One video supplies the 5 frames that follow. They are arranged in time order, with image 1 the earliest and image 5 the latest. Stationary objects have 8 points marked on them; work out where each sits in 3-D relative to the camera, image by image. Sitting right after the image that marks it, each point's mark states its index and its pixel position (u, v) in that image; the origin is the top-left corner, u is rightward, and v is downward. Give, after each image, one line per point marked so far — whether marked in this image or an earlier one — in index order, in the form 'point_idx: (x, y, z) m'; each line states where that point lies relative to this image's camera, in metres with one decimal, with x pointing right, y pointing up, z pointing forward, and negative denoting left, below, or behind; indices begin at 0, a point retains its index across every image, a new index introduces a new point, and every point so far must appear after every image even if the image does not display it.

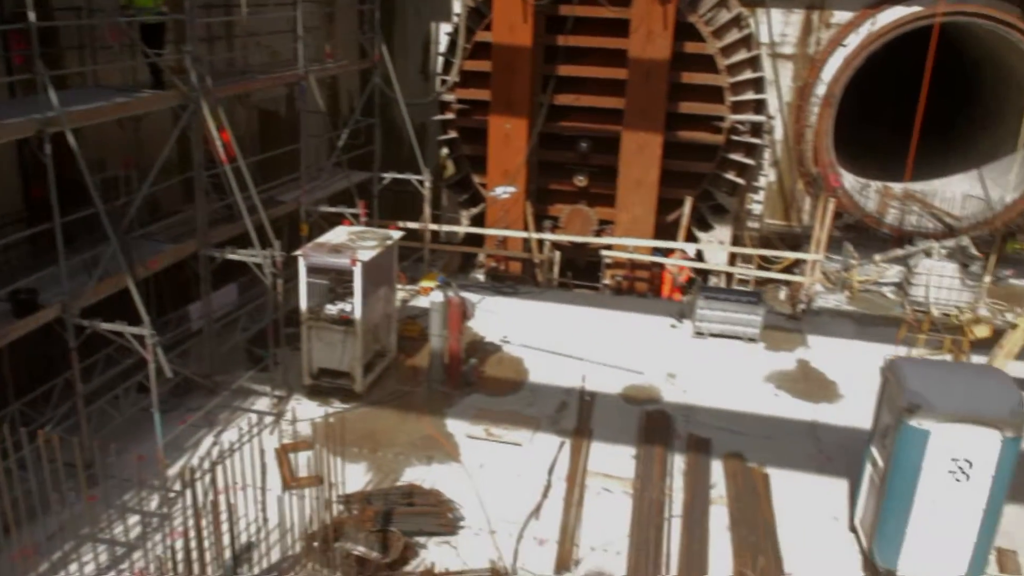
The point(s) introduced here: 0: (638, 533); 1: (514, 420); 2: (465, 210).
0: (+0.9, -1.7, +6.7) m
1: (0.0, -1.1, +8.1) m
2: (-0.6, +1.0, +12.7) m
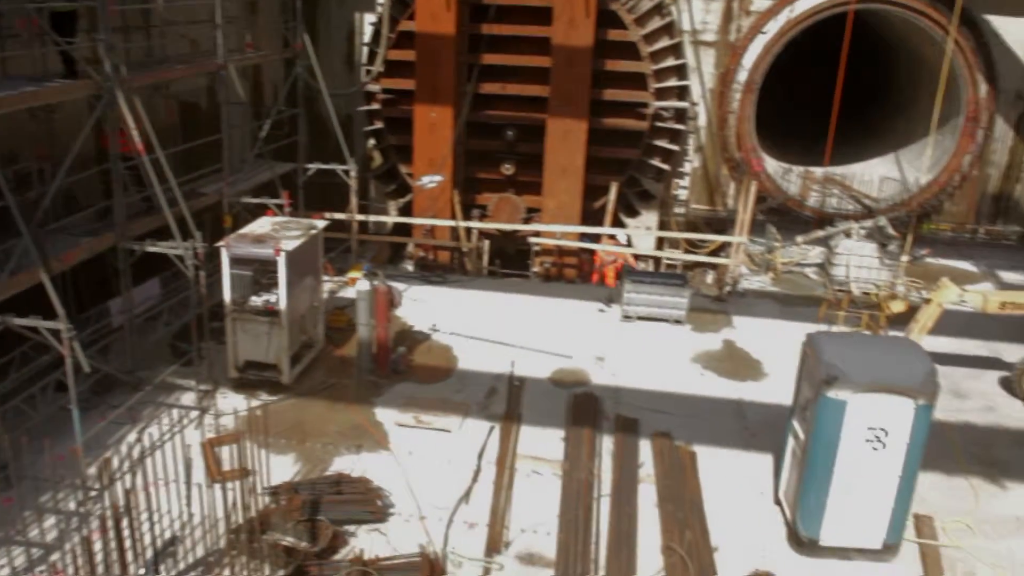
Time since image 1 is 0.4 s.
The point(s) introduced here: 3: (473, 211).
0: (+0.4, -1.5, +6.7) m
1: (-0.6, -1.0, +8.1) m
2: (-1.5, +1.1, +12.6) m
3: (-0.5, +1.0, +12.3) m
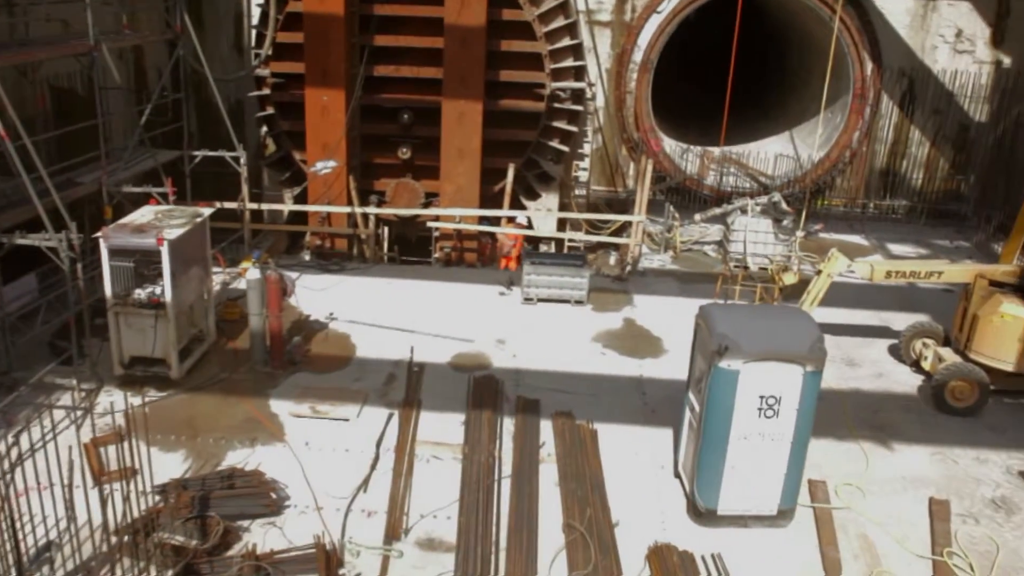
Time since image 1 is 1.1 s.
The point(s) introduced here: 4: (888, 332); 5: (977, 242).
0: (-0.3, -1.4, +6.6) m
1: (-1.4, -0.9, +7.9) m
2: (-2.8, +1.2, +12.3) m
3: (-1.7, +1.1, +12.0) m
4: (+3.8, -0.4, +9.9) m
5: (+6.2, +0.6, +13.1) m
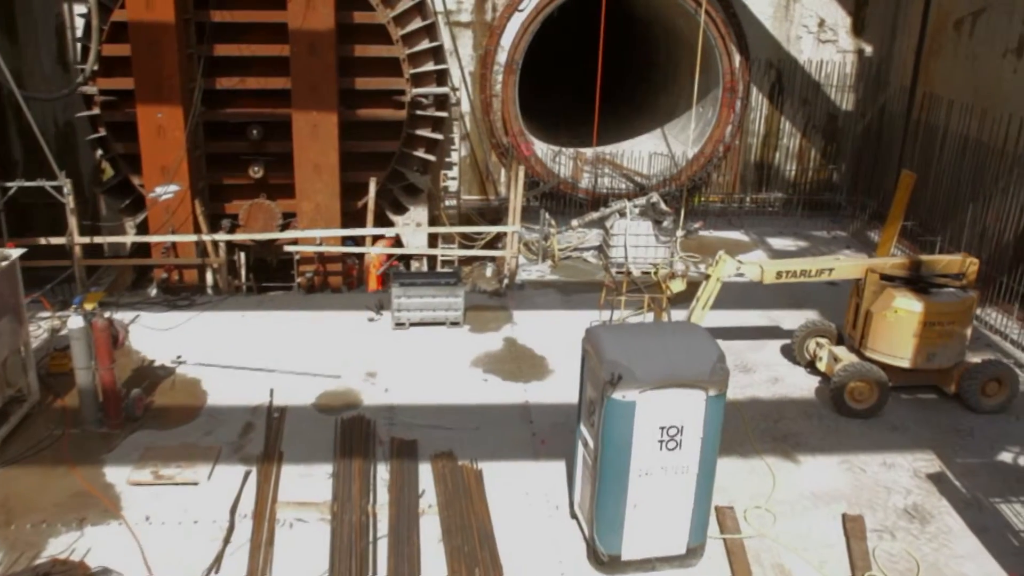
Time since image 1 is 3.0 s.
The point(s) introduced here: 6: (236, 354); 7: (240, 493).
0: (-1.0, -1.6, +5.8) m
1: (-2.3, -1.2, +6.9) m
2: (-4.3, +0.8, +11.1) m
3: (-3.2, +0.7, +11.0) m
4: (+2.6, -0.4, +9.5) m
5: (+4.5, +0.8, +13.0) m
6: (-2.4, -0.6, +8.6) m
7: (-1.8, -1.3, +6.5) m
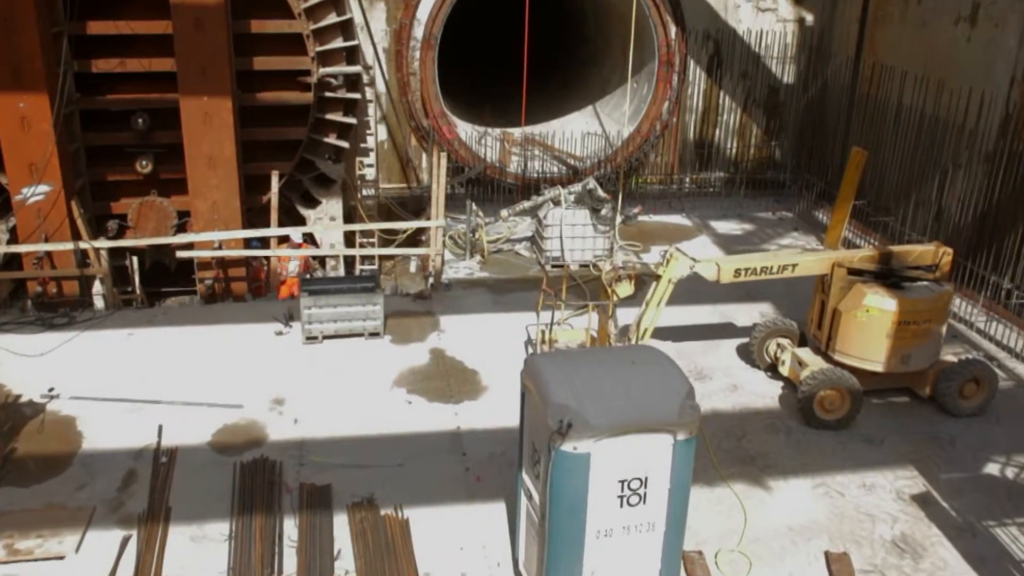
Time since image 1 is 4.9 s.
0: (-1.3, -1.8, +4.7) m
1: (-2.7, -1.3, +5.7) m
2: (-5.1, +0.7, +9.7) m
3: (-4.0, +0.6, +9.7) m
4: (+1.9, -0.4, +8.7) m
5: (+3.6, +1.0, +12.2) m
6: (-3.0, -0.7, +7.4) m
7: (-2.2, -1.5, +5.4) m
